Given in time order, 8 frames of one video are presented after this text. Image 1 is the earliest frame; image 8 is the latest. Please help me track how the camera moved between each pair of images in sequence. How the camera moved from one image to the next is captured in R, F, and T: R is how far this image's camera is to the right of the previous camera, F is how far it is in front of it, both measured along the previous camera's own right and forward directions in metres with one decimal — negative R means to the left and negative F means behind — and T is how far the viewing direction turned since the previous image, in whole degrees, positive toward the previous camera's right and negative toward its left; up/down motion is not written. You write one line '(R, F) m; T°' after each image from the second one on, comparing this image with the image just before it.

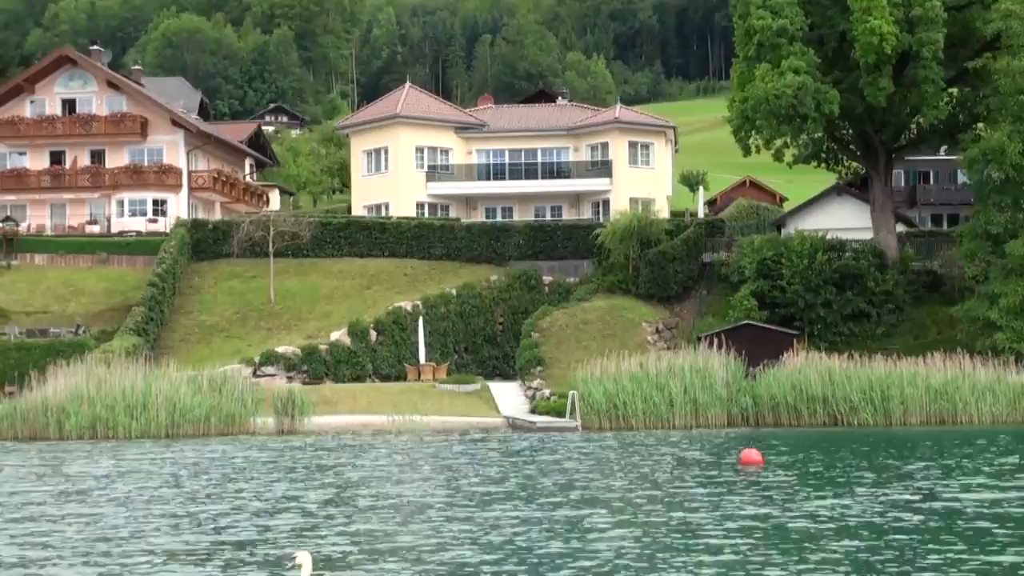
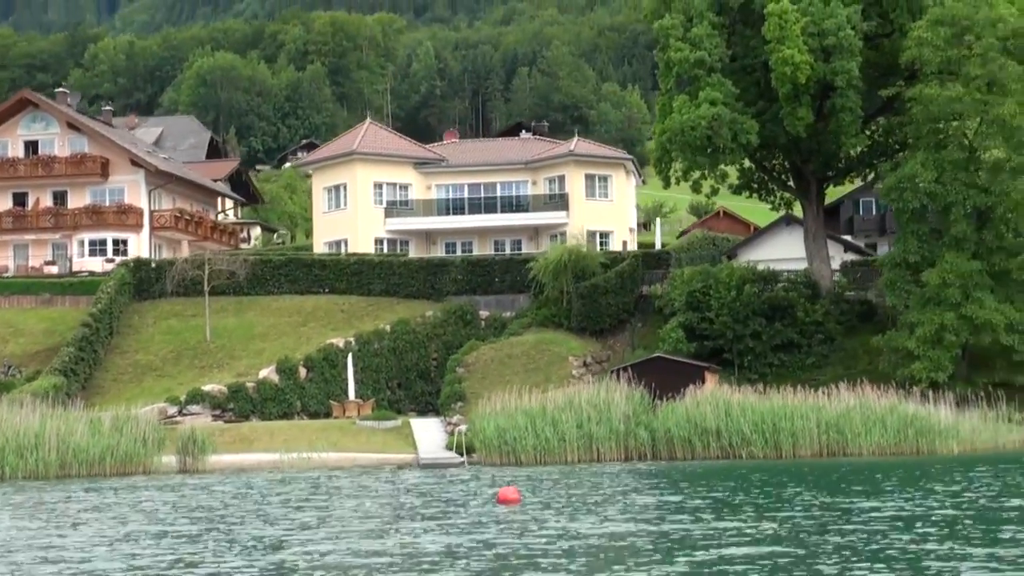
(+4.2, 0.0) m; -2°
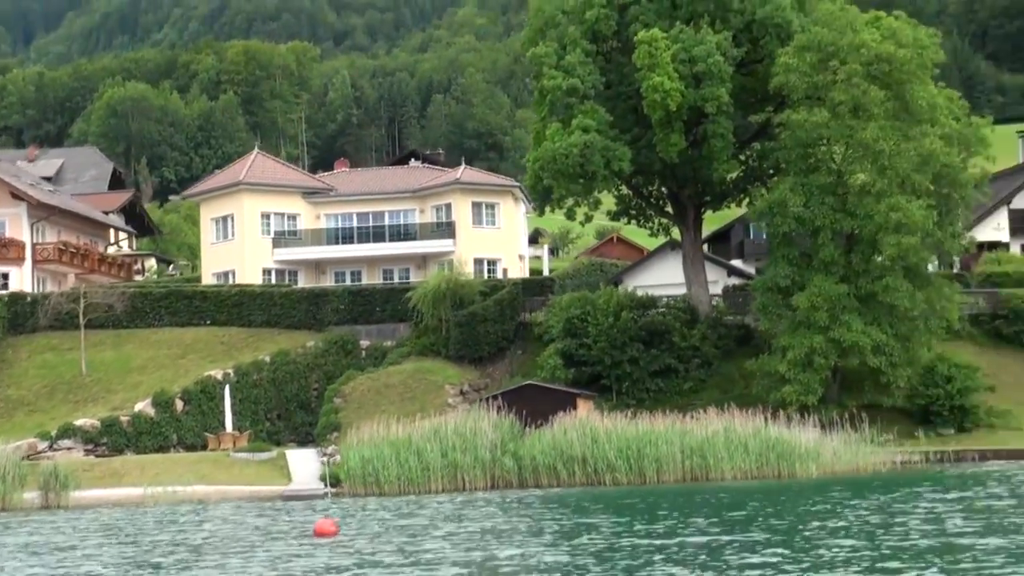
(+1.5, +0.1) m; +3°
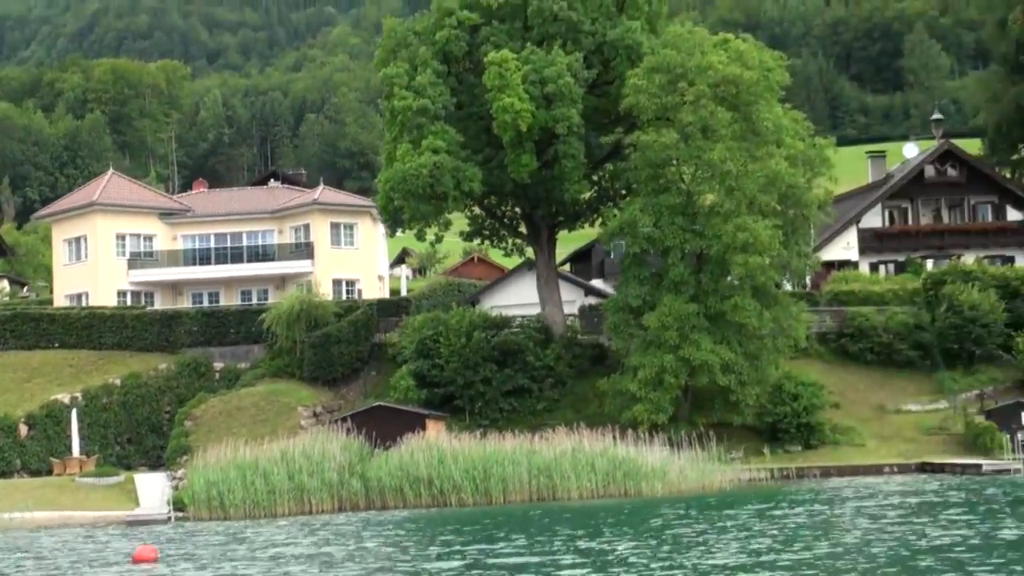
(+0.7, 0.0) m; +4°
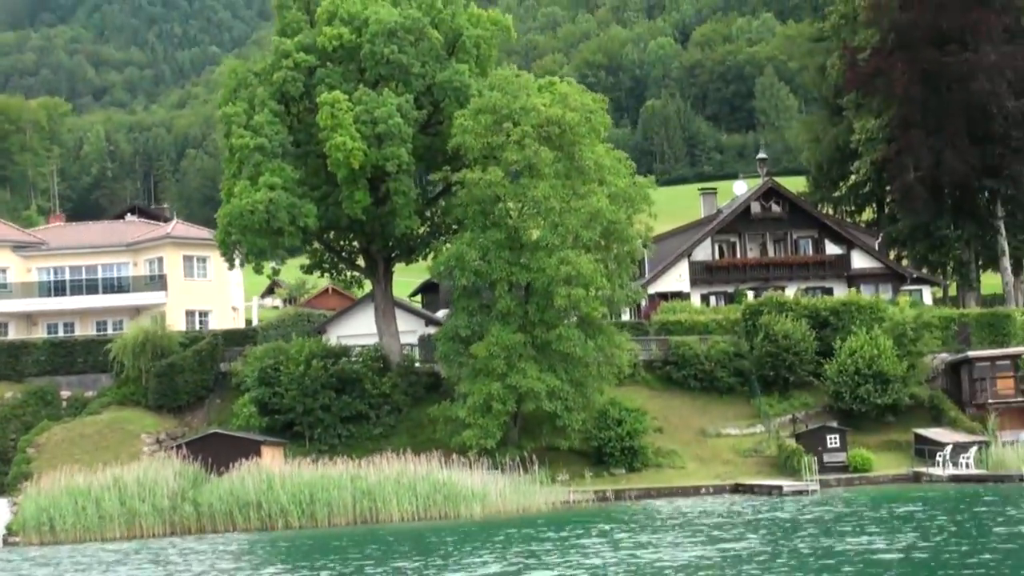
(+1.6, -2.3) m; +4°
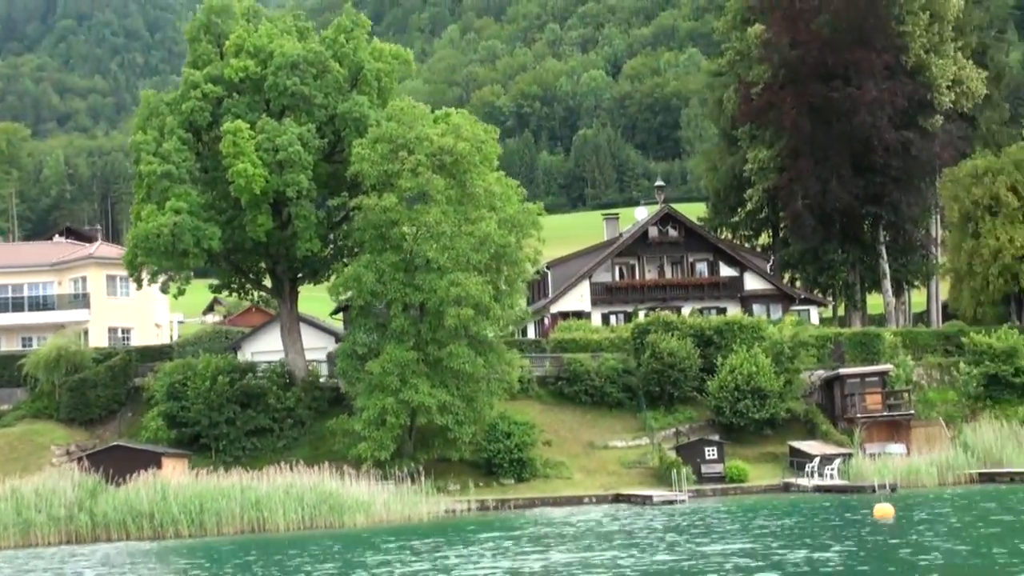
(+2.0, -2.9) m; +1°
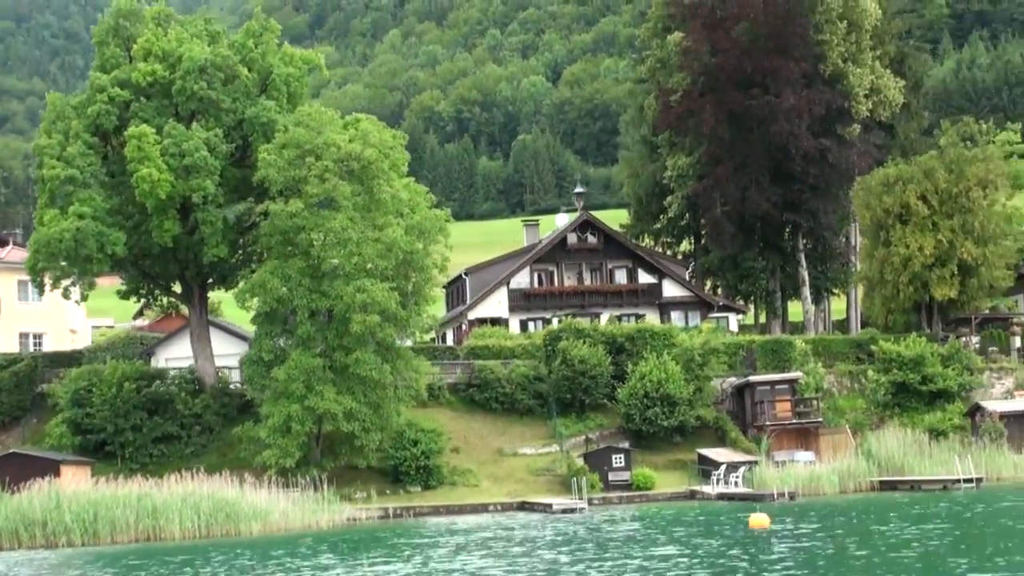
(+1.4, +0.1) m; +2°
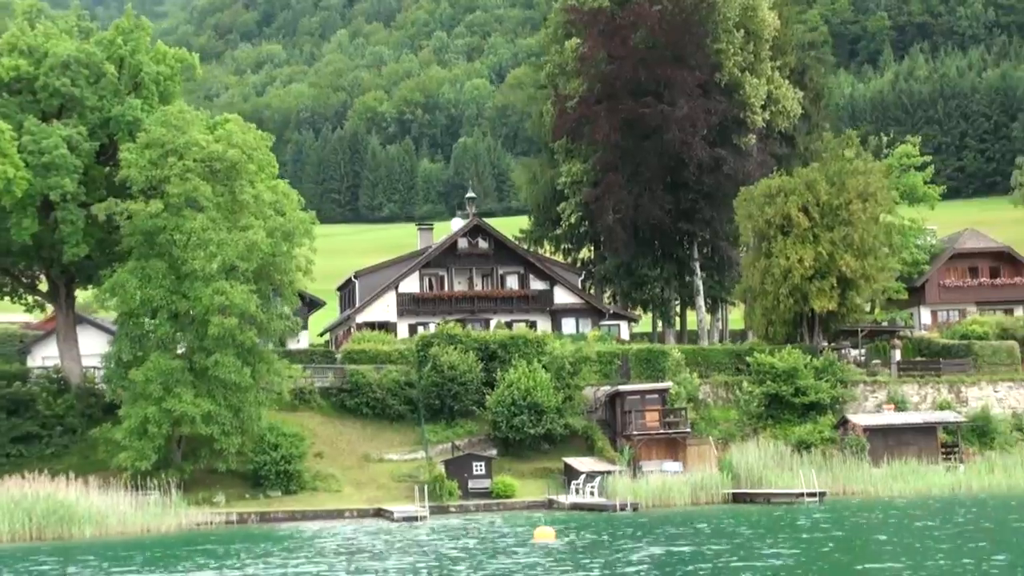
(+3.4, +0.4) m; +1°
